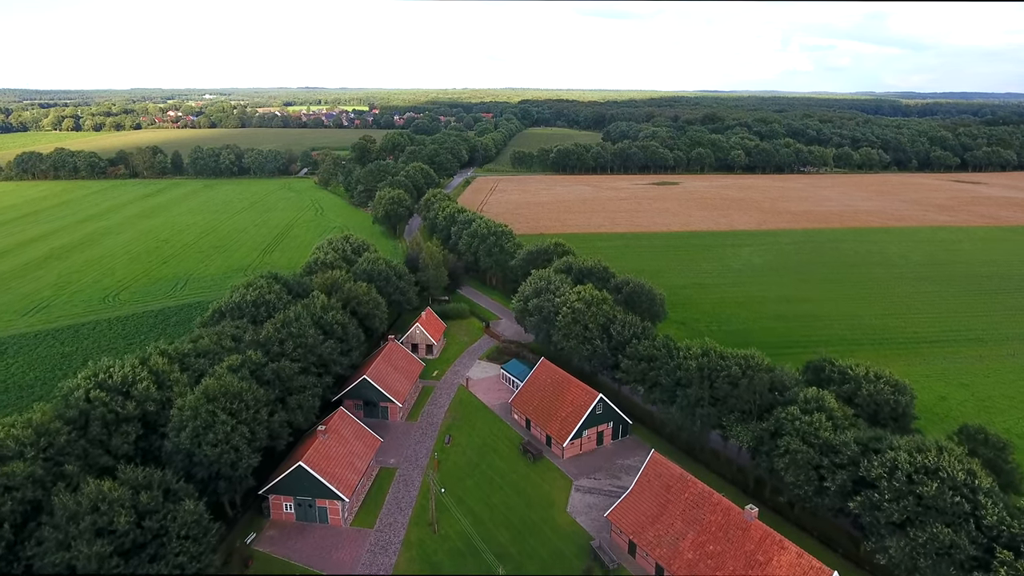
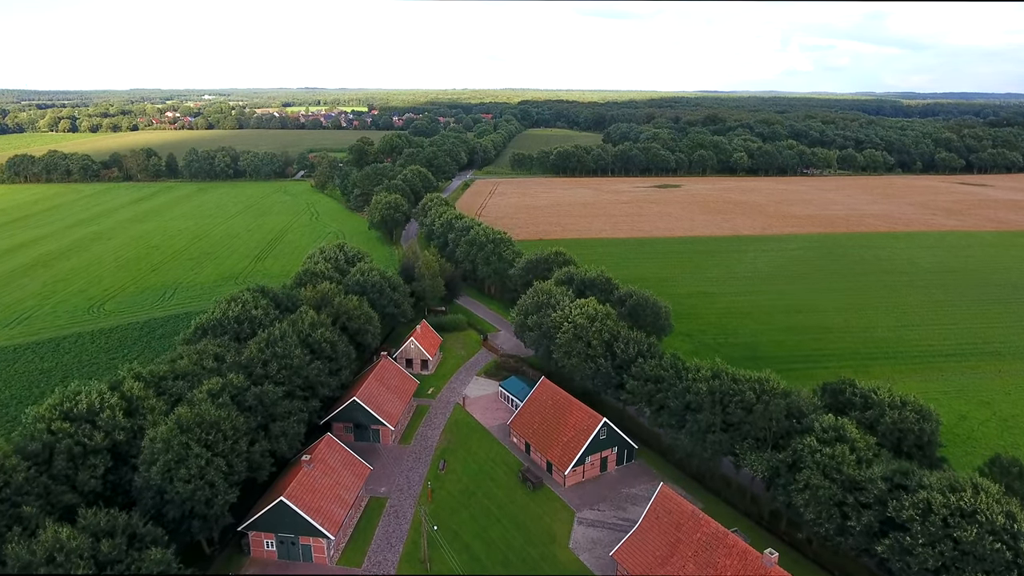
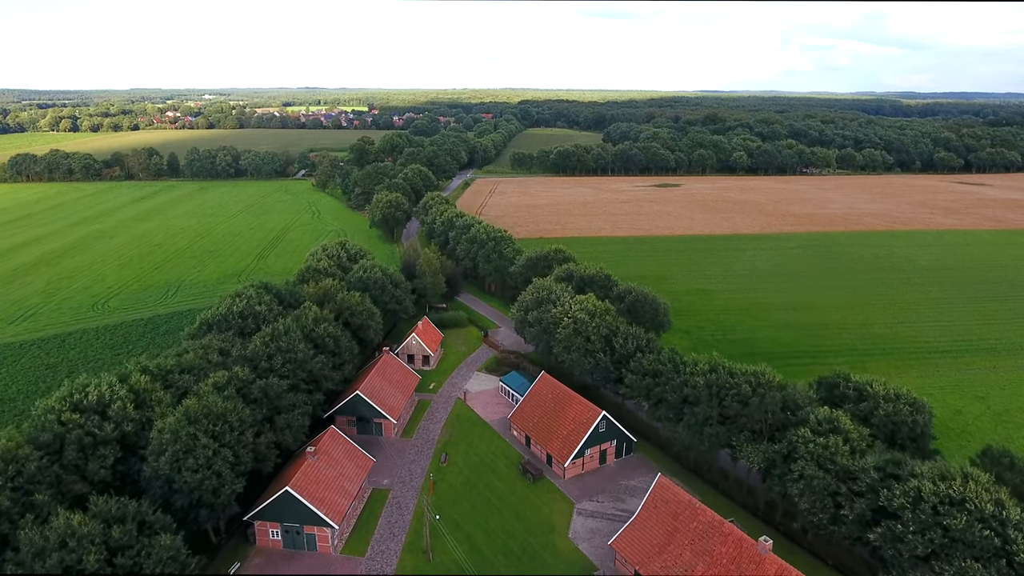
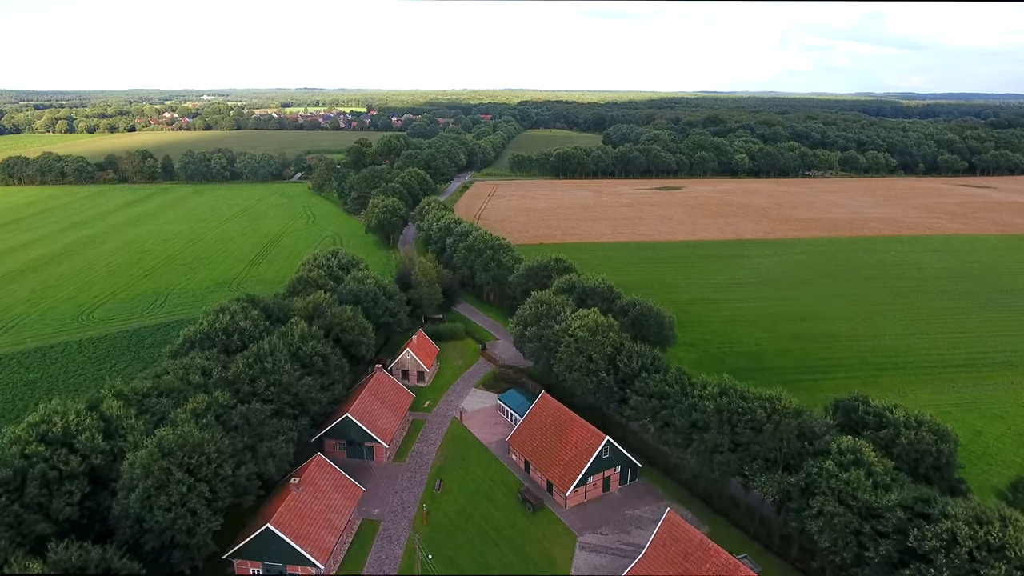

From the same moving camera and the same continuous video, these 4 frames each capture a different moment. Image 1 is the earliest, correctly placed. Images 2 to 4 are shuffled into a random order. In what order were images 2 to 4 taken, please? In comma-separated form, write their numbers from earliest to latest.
3, 2, 4
